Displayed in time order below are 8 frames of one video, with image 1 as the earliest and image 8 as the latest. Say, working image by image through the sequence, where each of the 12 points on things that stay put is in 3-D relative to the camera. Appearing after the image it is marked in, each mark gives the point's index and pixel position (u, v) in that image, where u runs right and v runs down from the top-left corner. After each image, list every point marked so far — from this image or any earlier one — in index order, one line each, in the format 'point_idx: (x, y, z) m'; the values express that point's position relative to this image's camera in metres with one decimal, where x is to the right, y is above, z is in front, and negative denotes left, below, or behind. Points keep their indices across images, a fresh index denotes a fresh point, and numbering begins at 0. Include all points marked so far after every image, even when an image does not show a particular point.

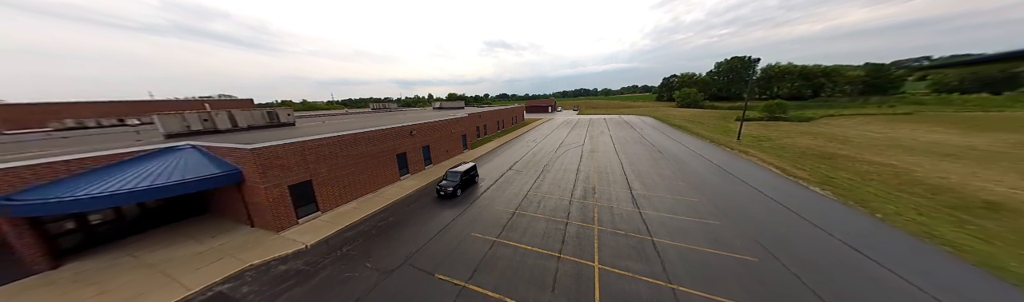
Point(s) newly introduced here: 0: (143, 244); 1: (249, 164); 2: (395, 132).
0: (-16.1, -3.9, +8.8) m
1: (-11.4, -0.6, +9.0) m
2: (-8.5, +1.3, +15.0) m
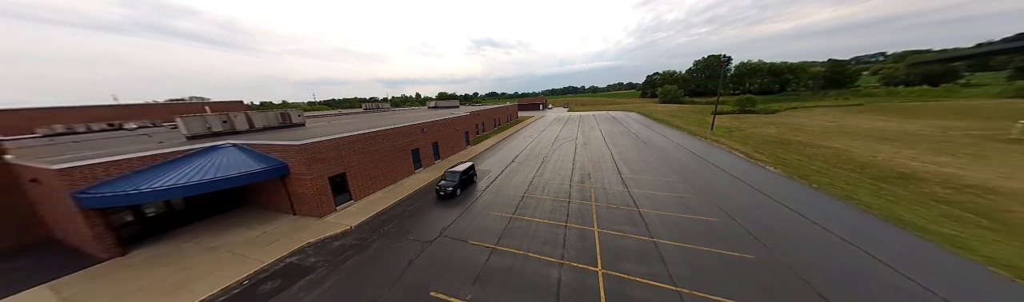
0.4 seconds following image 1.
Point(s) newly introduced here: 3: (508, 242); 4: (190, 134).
0: (-15.3, -3.8, +9.8) m
1: (-10.8, -0.4, +10.2) m
2: (-8.2, +1.7, +16.3) m
3: (+0.4, -4.1, +9.9) m
4: (-22.1, +1.1, +13.4) m
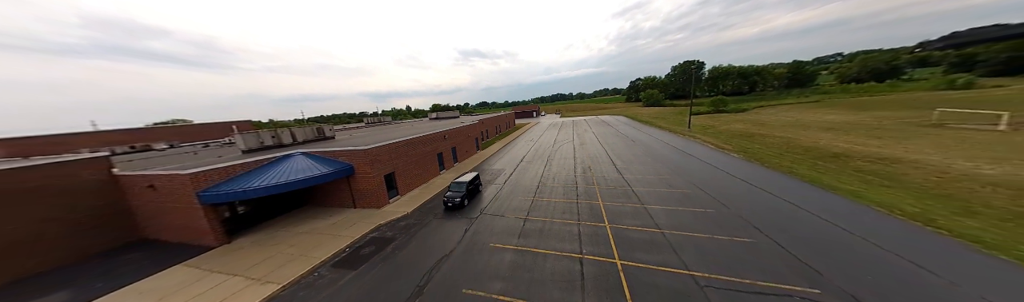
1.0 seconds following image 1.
0: (-13.8, -4.2, +11.9) m
1: (-9.5, -0.6, +12.6) m
2: (-7.2, +1.3, +18.8) m
3: (+1.9, -3.8, +12.6) m
4: (-20.9, +0.2, +15.4) m
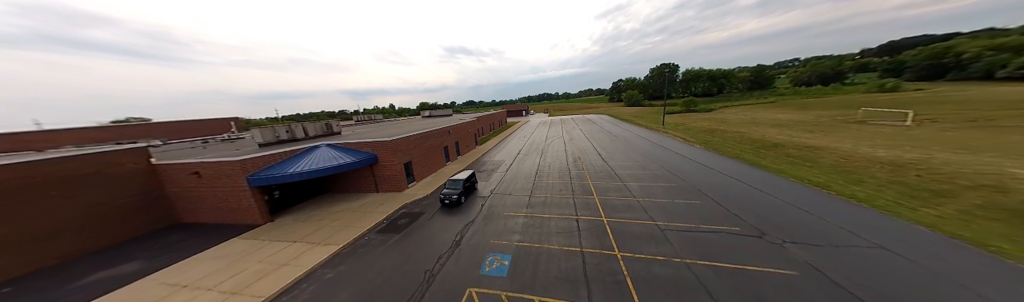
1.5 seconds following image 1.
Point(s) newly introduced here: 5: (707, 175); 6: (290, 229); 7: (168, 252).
0: (-13.3, -3.6, +13.3) m
1: (-9.1, +0.1, +14.2) m
2: (-7.3, +2.0, +20.6) m
3: (+2.3, -3.0, +15.0) m
4: (-20.7, +0.8, +16.4) m
5: (+17.7, -2.1, +17.8) m
6: (-12.2, -4.3, +10.9) m
7: (-17.6, -5.1, +10.1) m
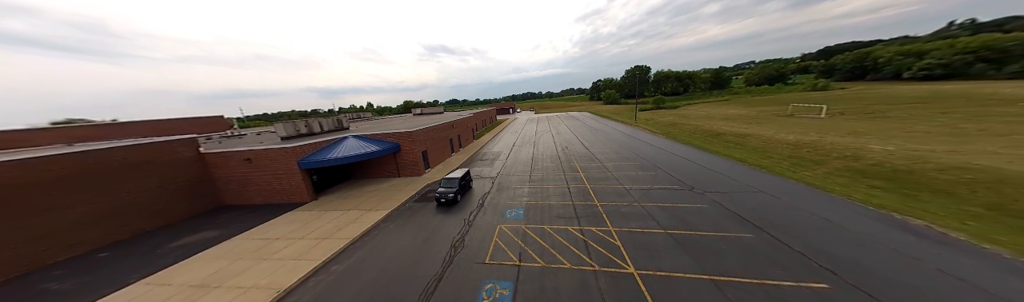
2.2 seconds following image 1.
0: (-13.0, -2.8, +15.4) m
1: (-8.9, +1.0, +16.7) m
2: (-7.7, +3.0, +23.2) m
3: (+2.4, -1.8, +18.4) m
4: (-20.7, +1.4, +17.9) m
5: (+17.5, -0.5, +22.4) m
6: (-11.7, -3.5, +13.1) m
7: (-17.0, -4.4, +11.9) m
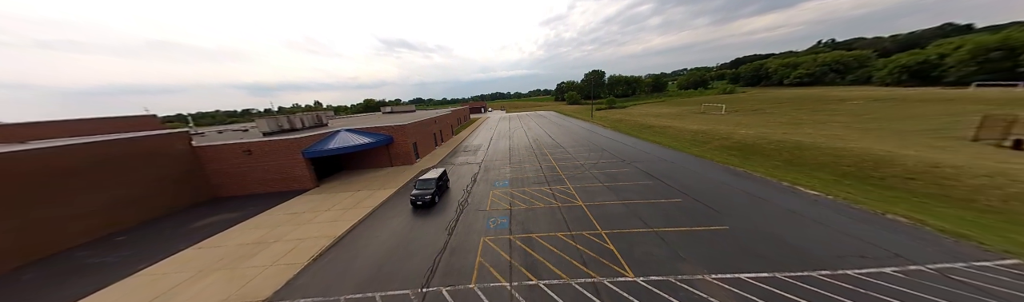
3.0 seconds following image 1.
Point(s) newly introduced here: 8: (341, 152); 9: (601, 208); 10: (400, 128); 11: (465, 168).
0: (-14.5, -2.1, +16.9) m
1: (-10.8, +1.8, +18.8) m
2: (-10.6, +3.8, +25.4) m
3: (+0.3, -0.6, +22.2) m
4: (-22.6, +1.8, +18.2) m
5: (+14.5, +1.2, +28.4) m
6: (-12.8, -2.7, +14.9) m
7: (-17.9, -3.9, +12.8) m
8: (-14.0, -0.1, +16.2) m
9: (+4.9, -3.1, +11.1) m
10: (-10.8, +2.3, +18.8) m
11: (-4.4, -1.5, +19.2) m
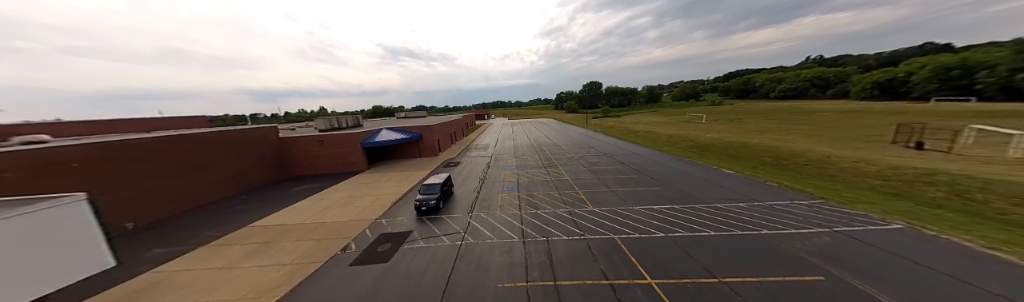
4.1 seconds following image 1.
0: (-13.9, -1.3, +21.5) m
1: (-10.2, +2.5, +23.6) m
2: (-10.0, +4.2, +30.3) m
3: (+0.9, -0.2, +26.8) m
4: (-22.0, +2.7, +23.0) m
5: (+15.1, +1.1, +33.2) m
6: (-12.2, -1.9, +19.5) m
7: (-17.3, -2.8, +17.4) m
8: (-13.4, +0.7, +20.9) m
9: (+5.4, -2.3, +15.6) m
10: (-10.2, +3.0, +23.6) m
11: (-3.8, -0.9, +23.9) m
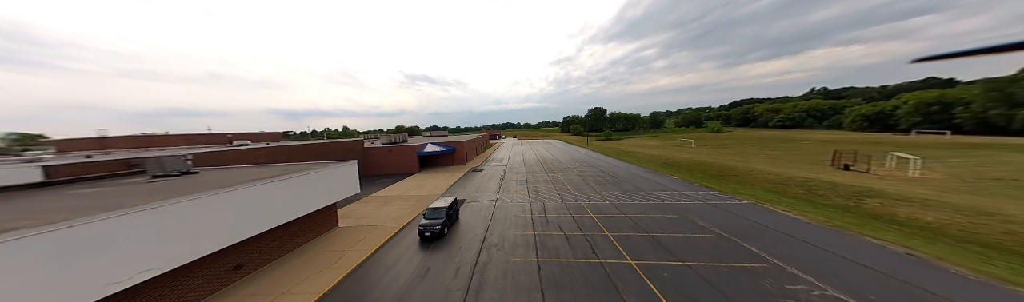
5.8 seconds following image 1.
0: (-12.4, -2.5, +29.5) m
1: (-8.5, +1.0, +31.8) m
2: (-8.0, +1.9, +38.6) m
3: (+2.6, -2.4, +34.3) m
4: (-20.3, +1.5, +31.7) m
5: (+17.1, -2.1, +40.1) m
6: (-10.8, -2.9, +27.3) m
7: (-16.0, -3.5, +25.3) m
8: (-11.9, -0.4, +29.1) m
9: (+6.7, -3.3, +22.7) m
10: (-8.4, +1.4, +31.9) m
11: (-2.2, -2.6, +31.4) m
